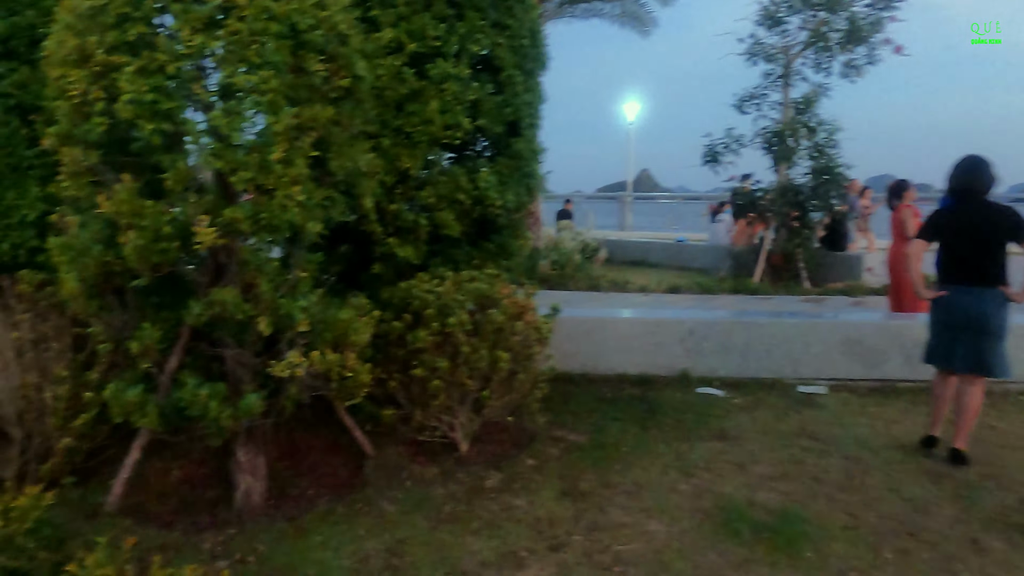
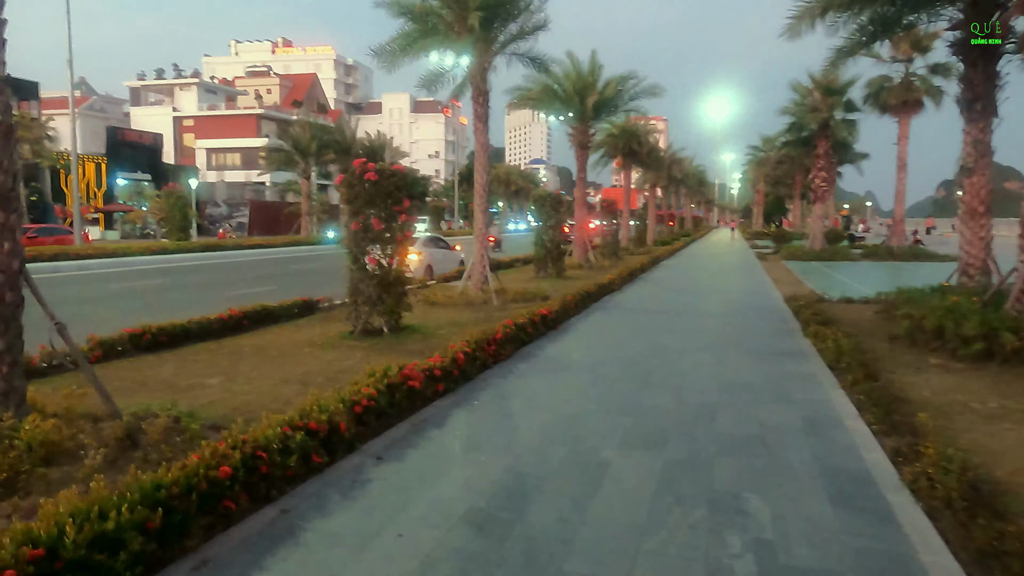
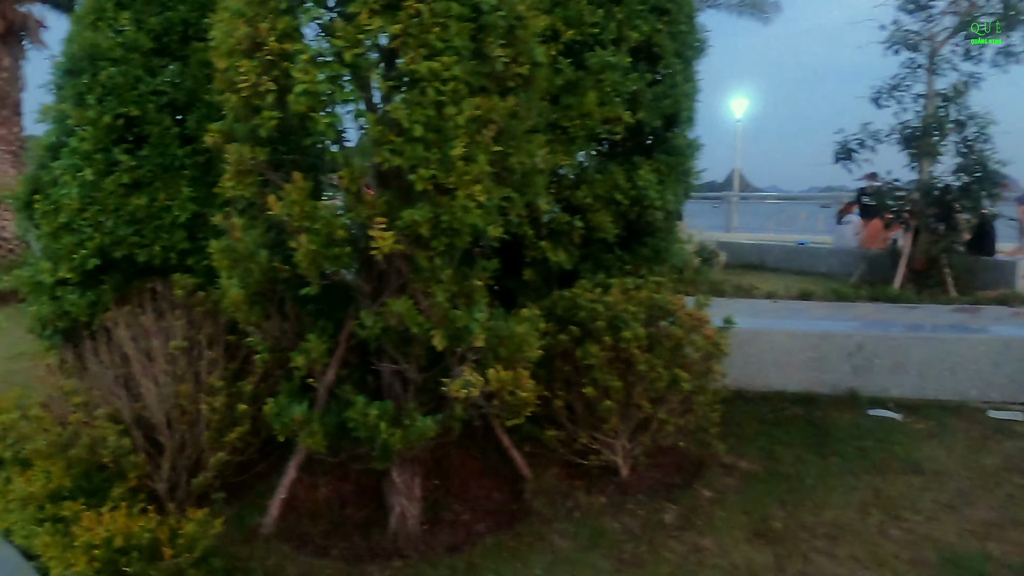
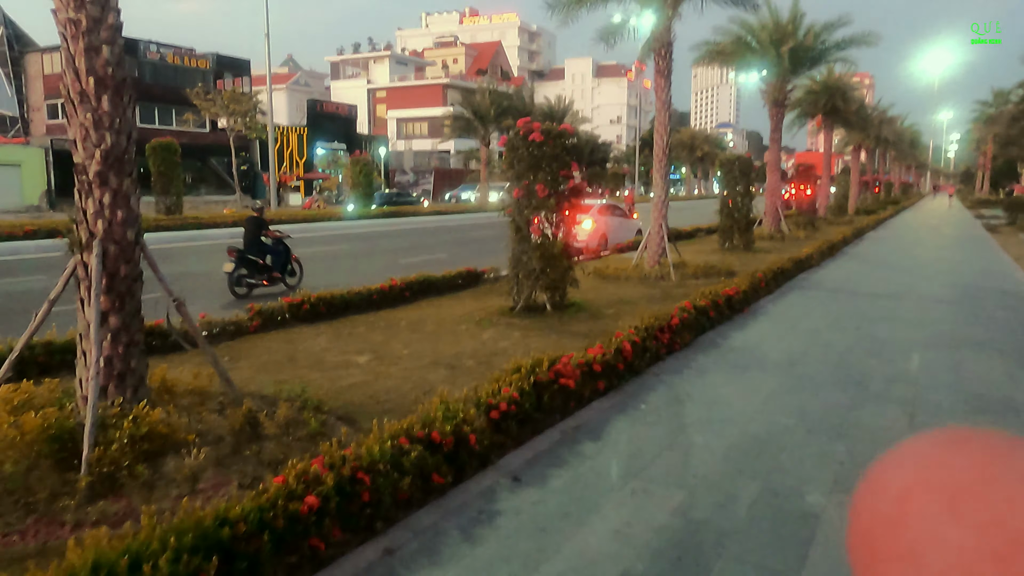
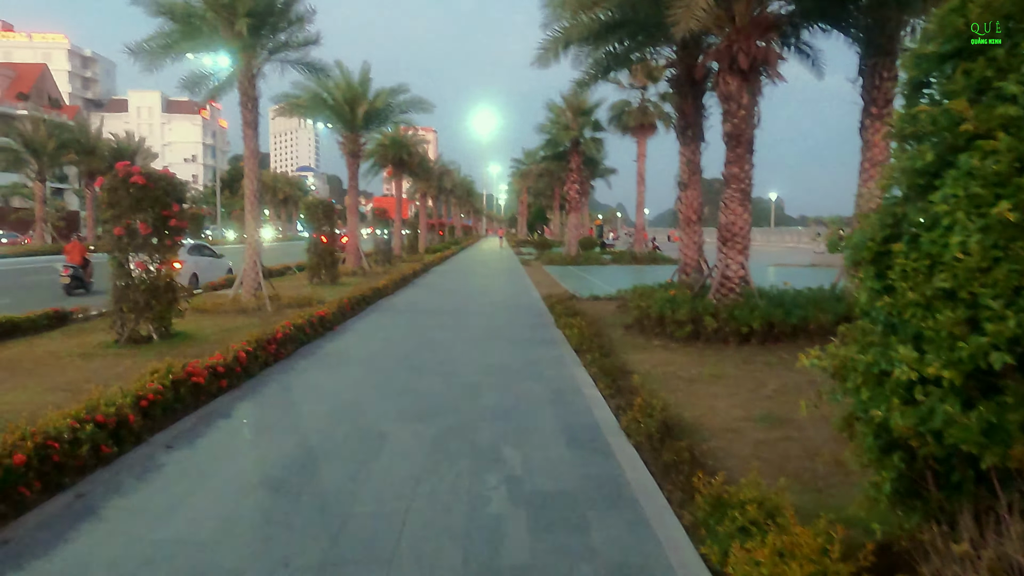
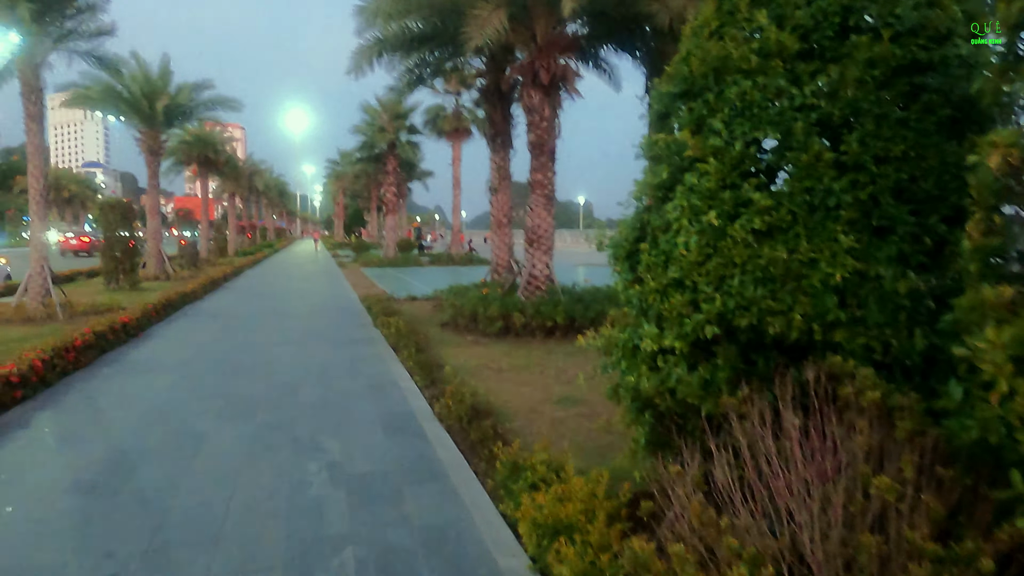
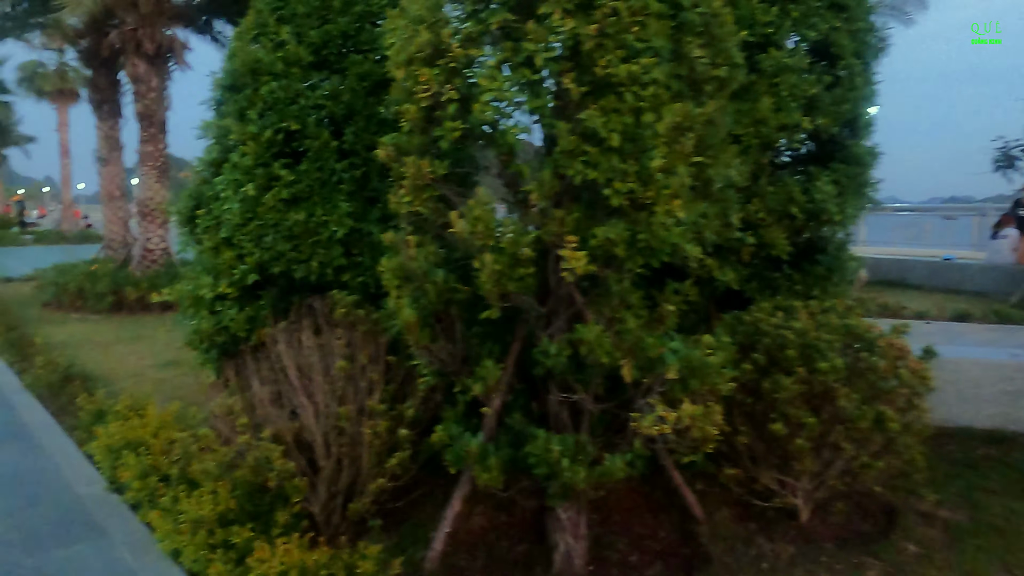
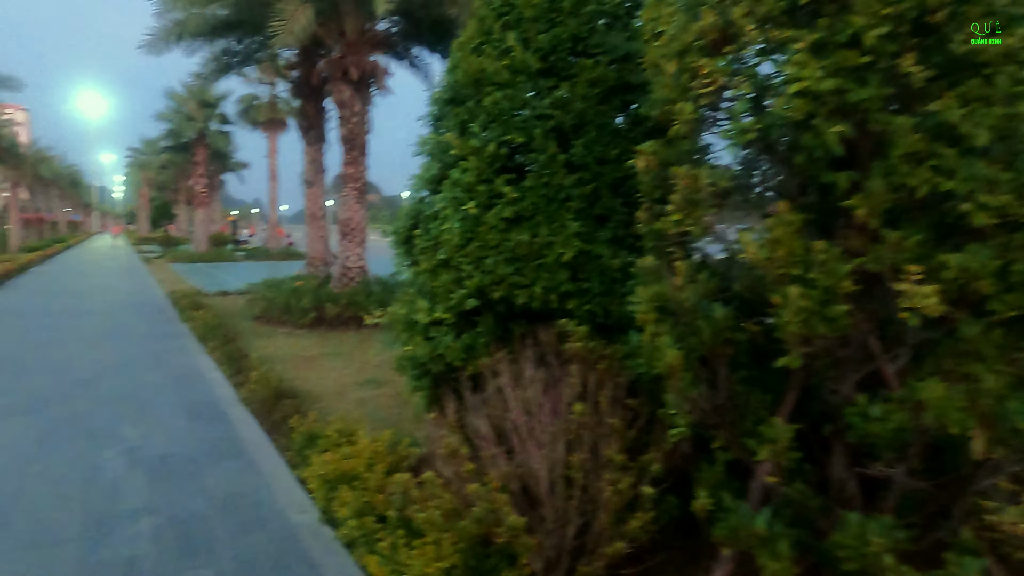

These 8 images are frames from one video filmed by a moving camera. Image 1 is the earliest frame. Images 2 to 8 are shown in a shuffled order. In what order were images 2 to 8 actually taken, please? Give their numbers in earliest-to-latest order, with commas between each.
3, 7, 8, 6, 5, 2, 4
